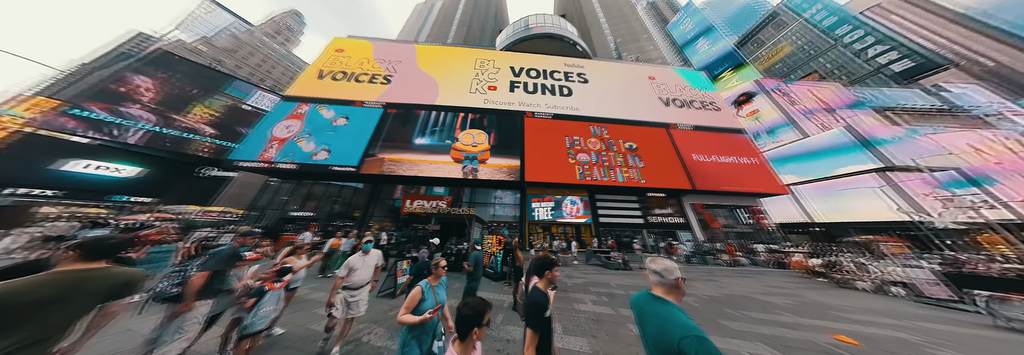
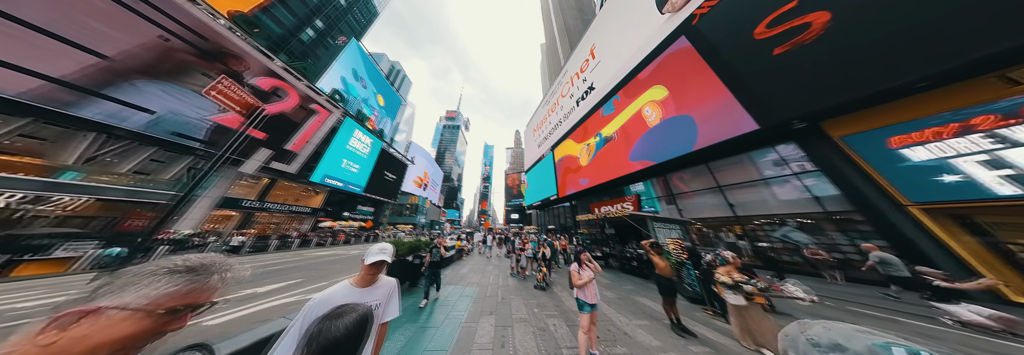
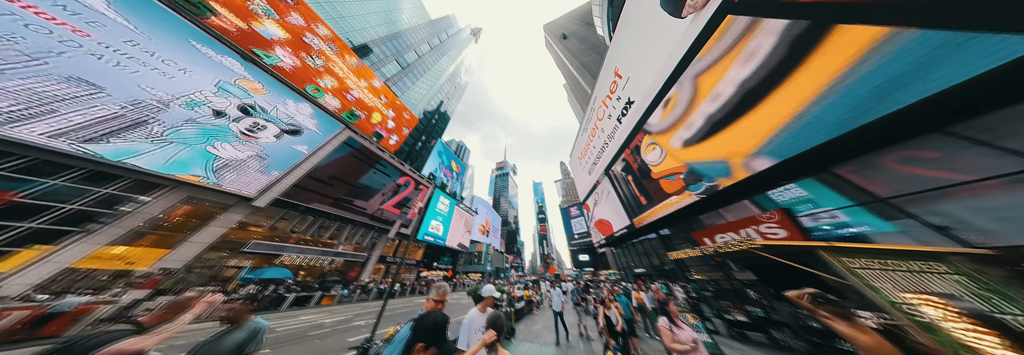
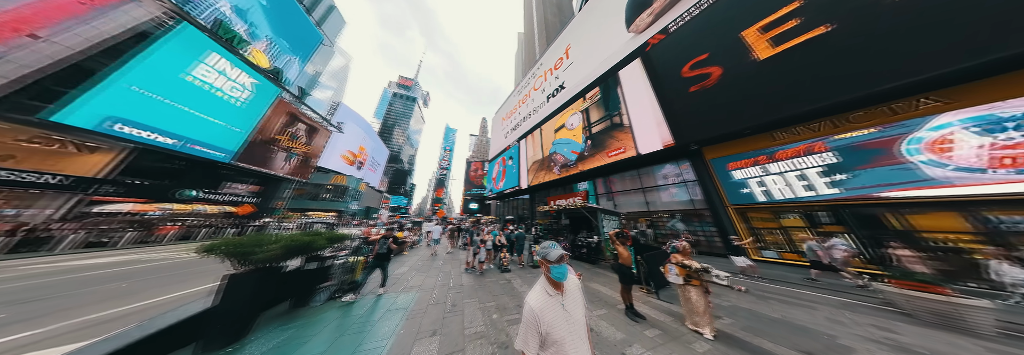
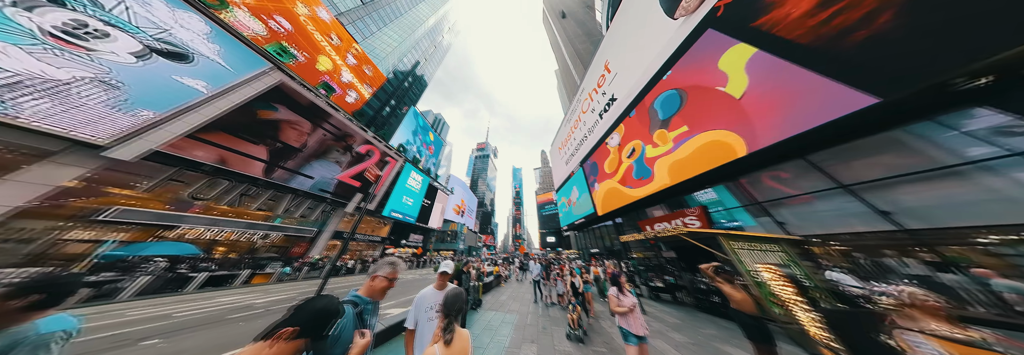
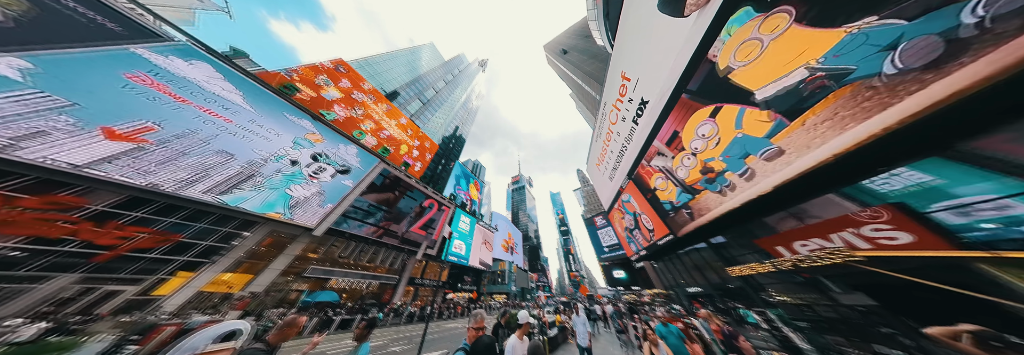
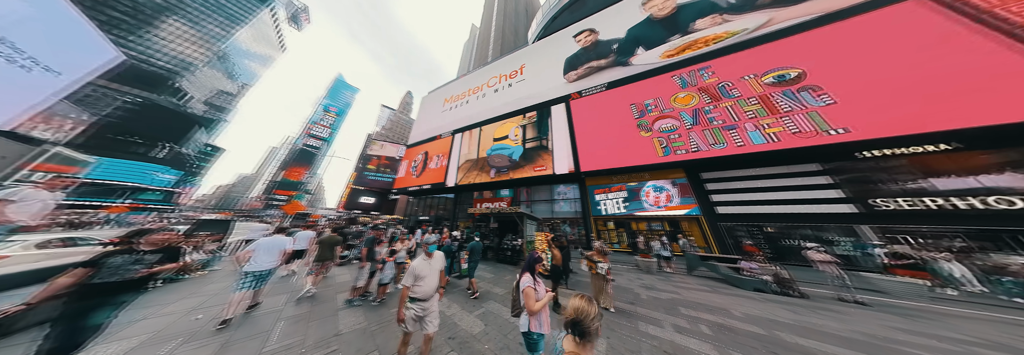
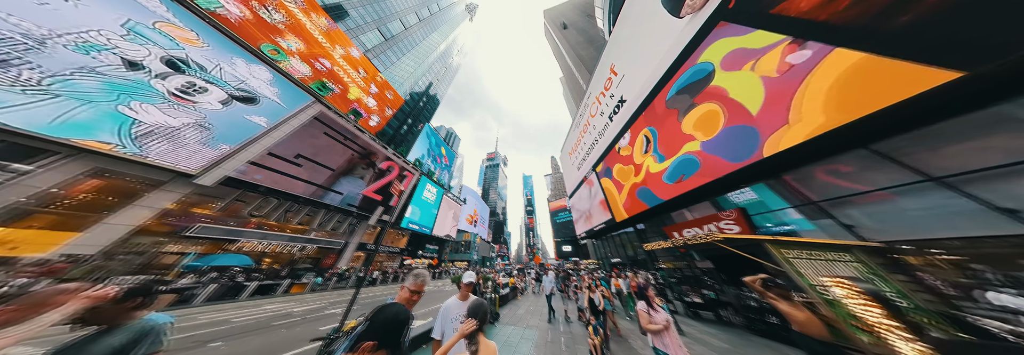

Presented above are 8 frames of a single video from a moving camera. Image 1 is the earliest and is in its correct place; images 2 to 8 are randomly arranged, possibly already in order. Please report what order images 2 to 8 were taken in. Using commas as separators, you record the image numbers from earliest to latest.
7, 4, 2, 5, 8, 3, 6
